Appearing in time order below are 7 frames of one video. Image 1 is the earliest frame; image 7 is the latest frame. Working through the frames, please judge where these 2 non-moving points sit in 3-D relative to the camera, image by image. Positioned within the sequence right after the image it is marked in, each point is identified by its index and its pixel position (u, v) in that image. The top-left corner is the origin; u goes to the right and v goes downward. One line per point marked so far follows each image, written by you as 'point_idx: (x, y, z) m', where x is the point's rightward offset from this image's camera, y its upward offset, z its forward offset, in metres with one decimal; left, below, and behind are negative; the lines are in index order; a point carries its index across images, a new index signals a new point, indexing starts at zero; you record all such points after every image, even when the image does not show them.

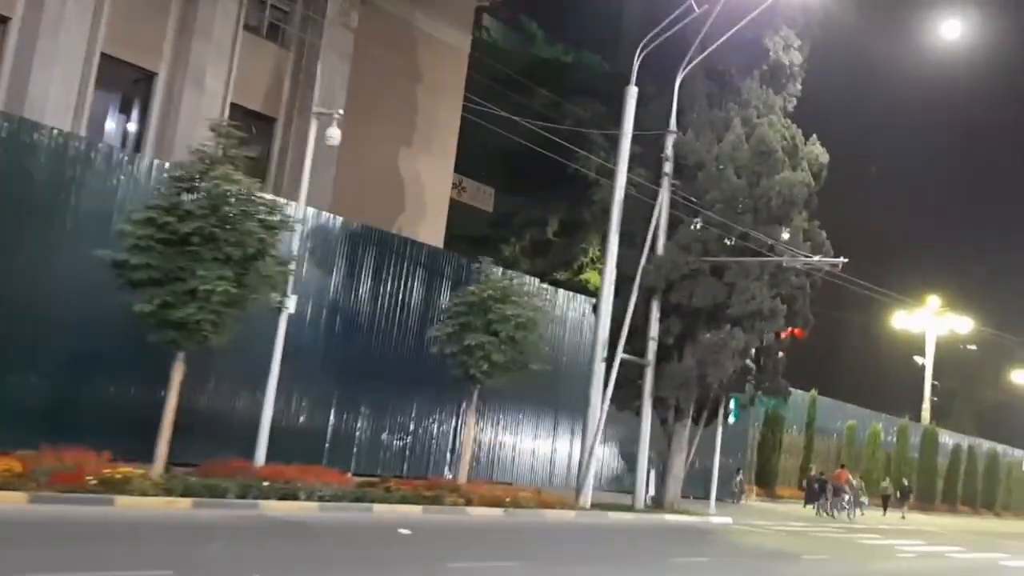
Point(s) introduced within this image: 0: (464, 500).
0: (-1.0, -3.6, +18.7) m
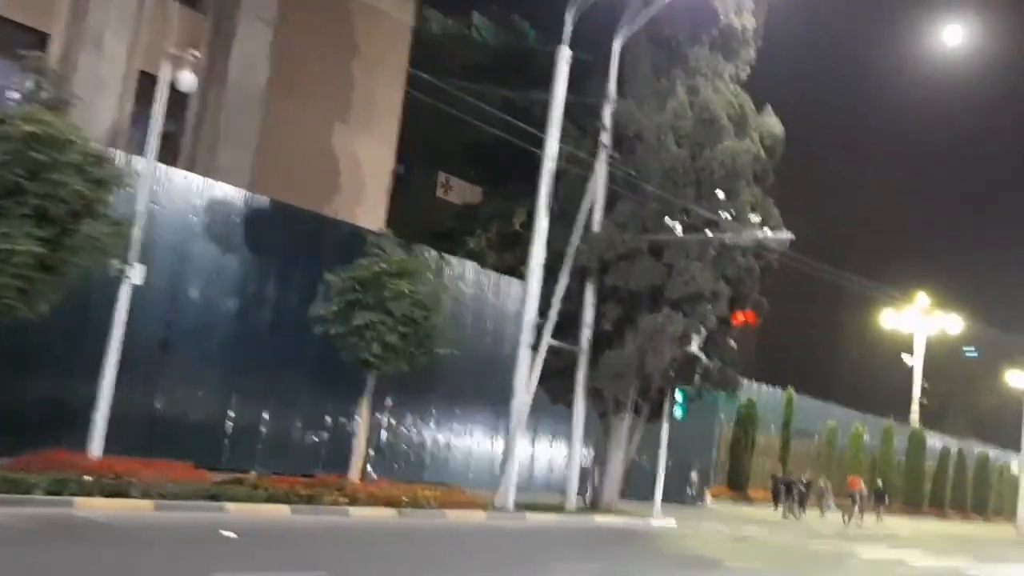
0: (-2.6, -3.2, +16.7) m
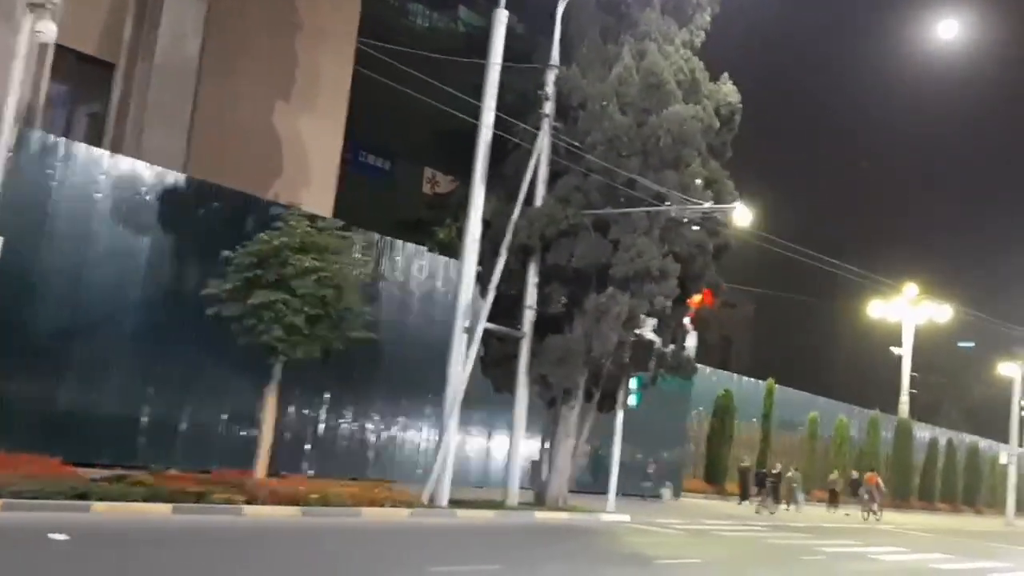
0: (-3.7, -2.8, +15.2) m
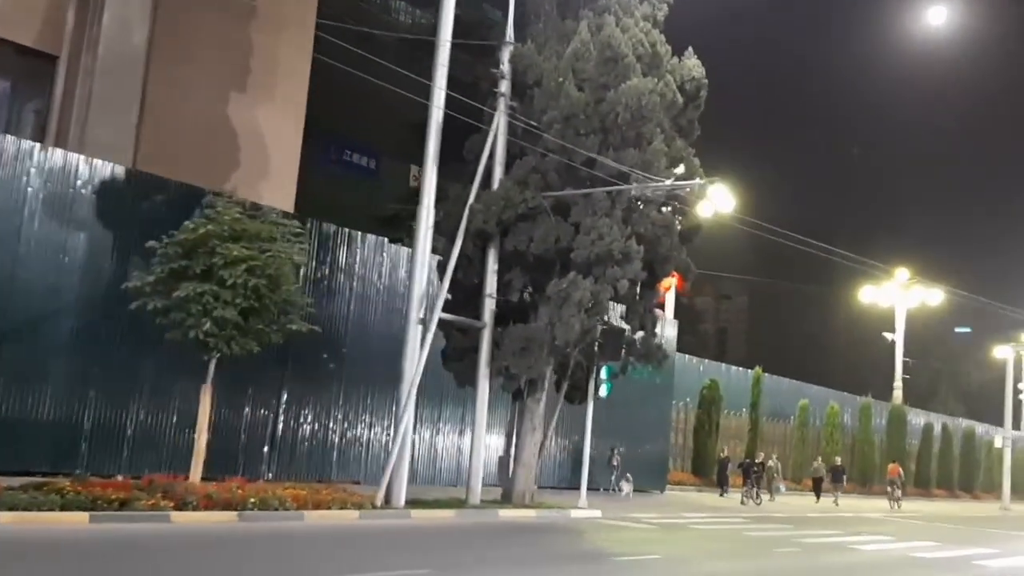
0: (-4.3, -2.7, +14.3) m
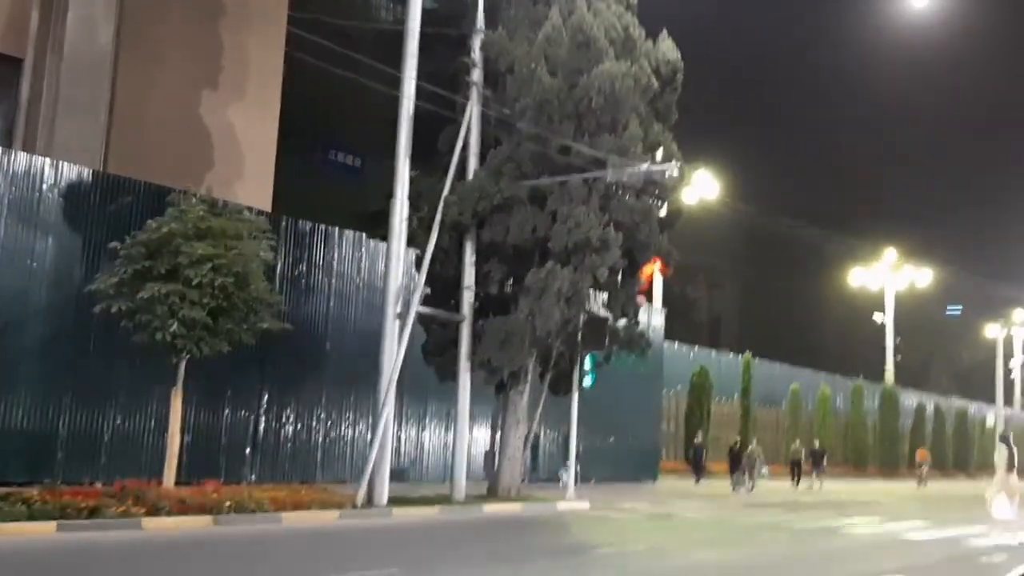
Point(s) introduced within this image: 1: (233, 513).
0: (-4.5, -2.8, +14.0) m
1: (-3.7, -3.0, +14.8) m
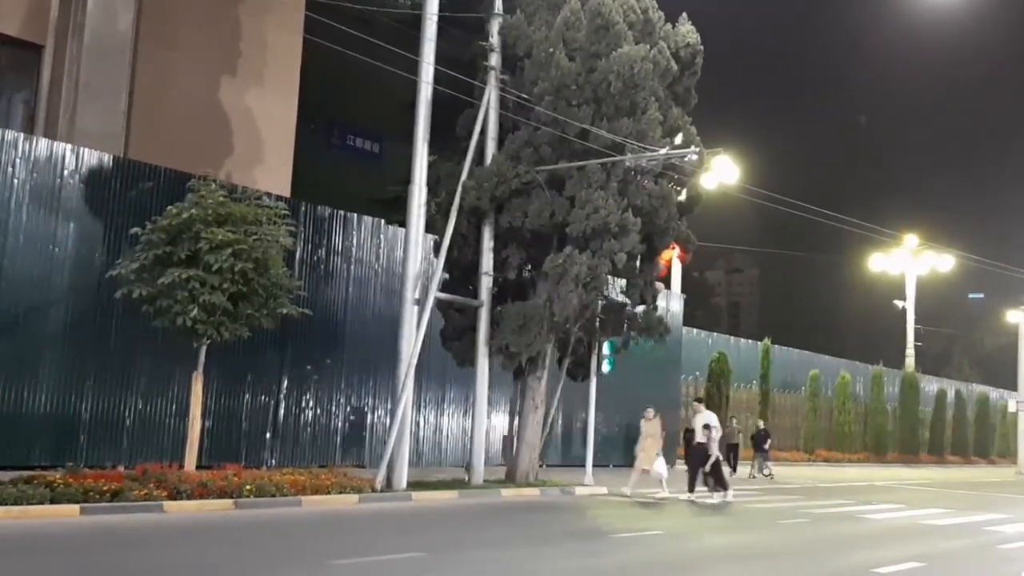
0: (-4.3, -2.6, +14.1) m
1: (-3.4, -2.8, +14.9) m
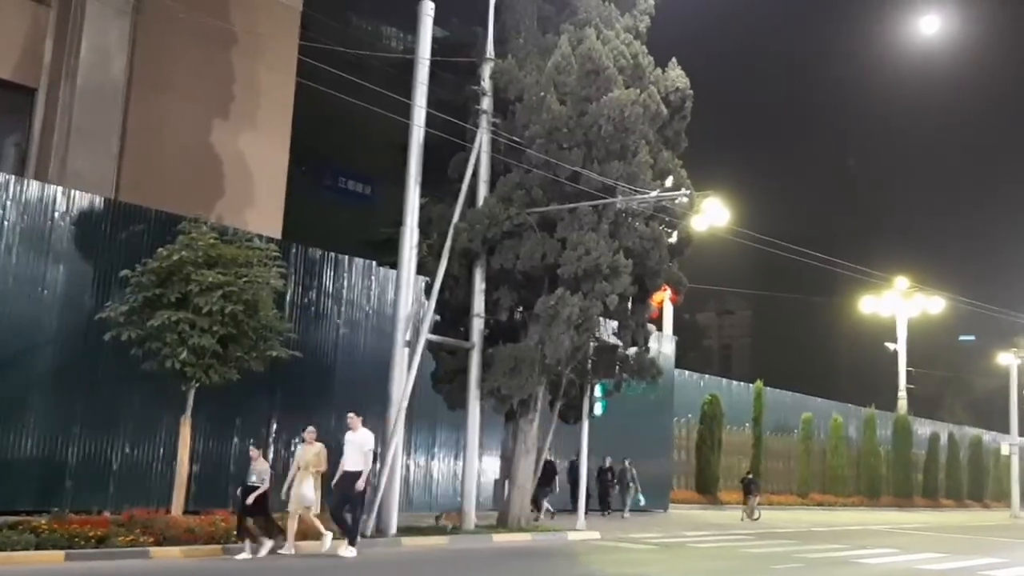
0: (-4.4, -3.1, +13.9) m
1: (-3.6, -3.3, +14.7) m
